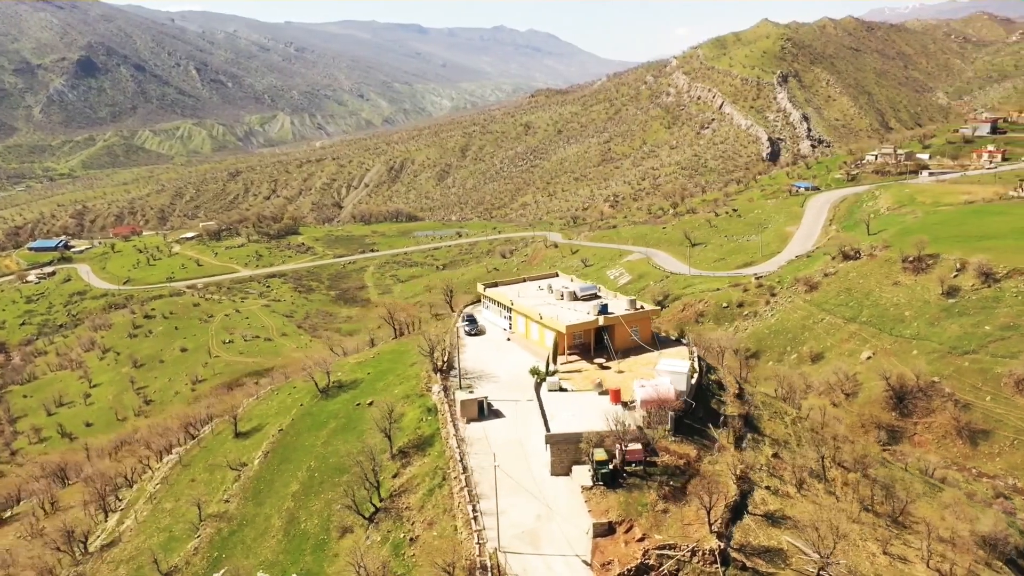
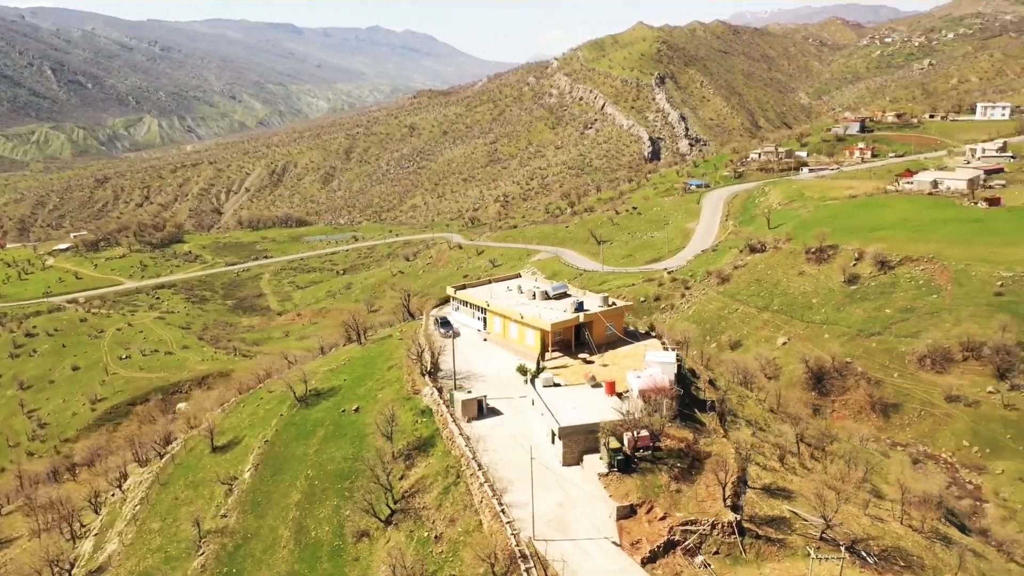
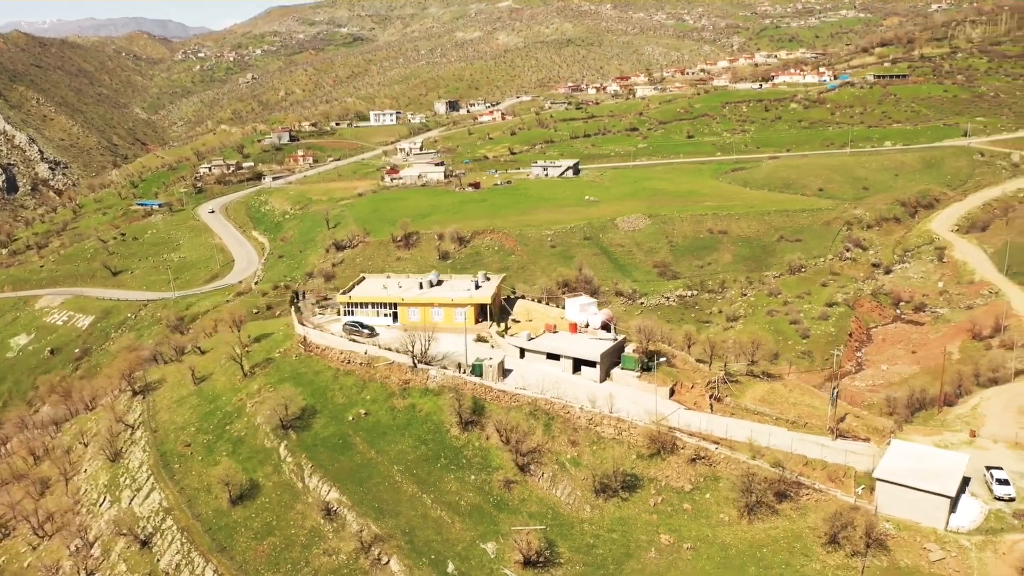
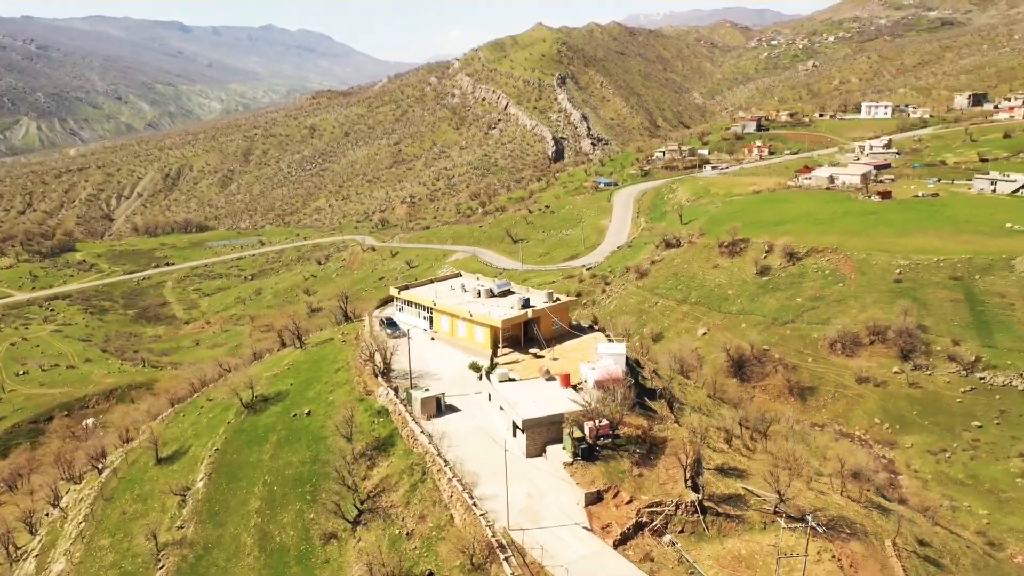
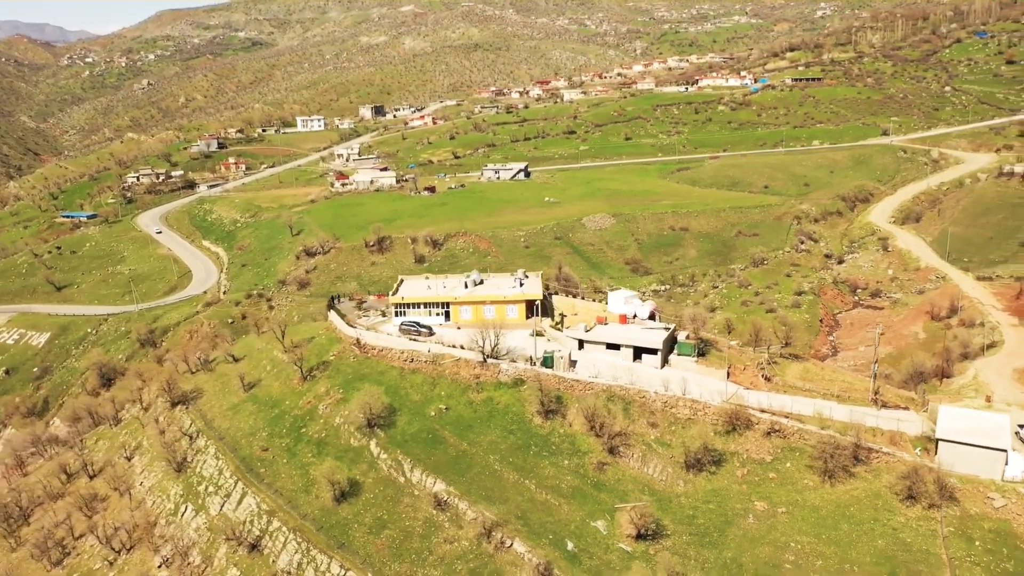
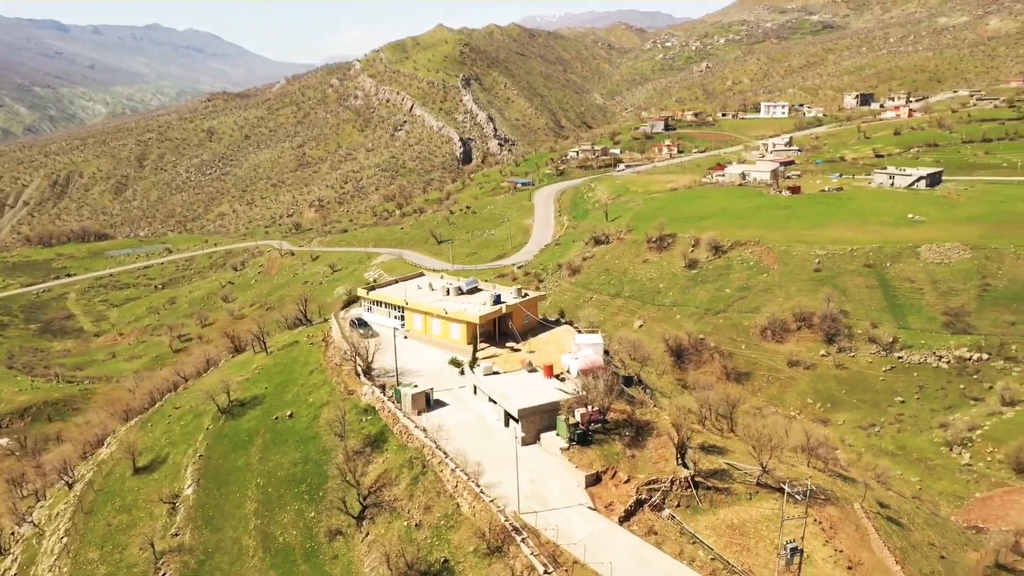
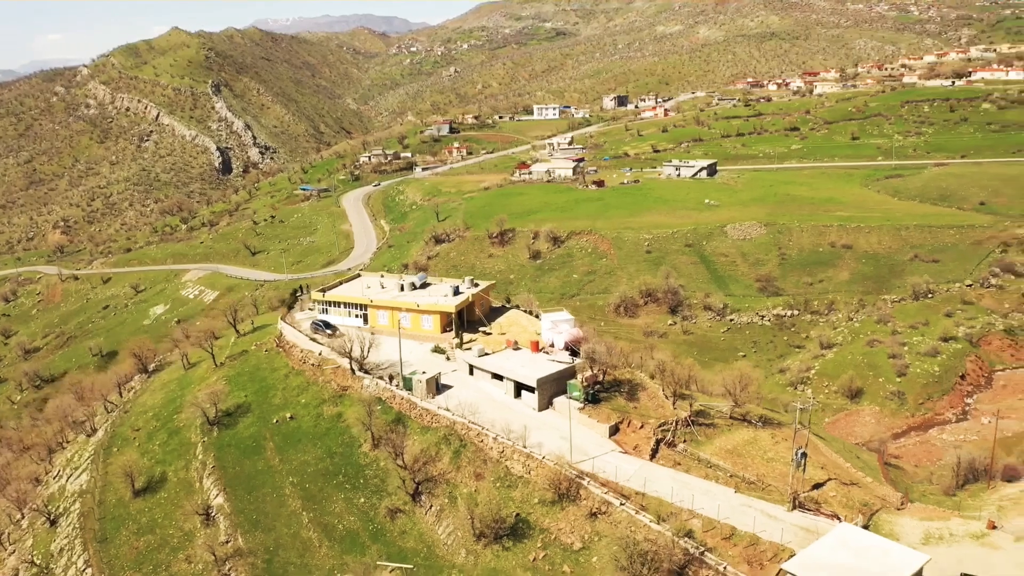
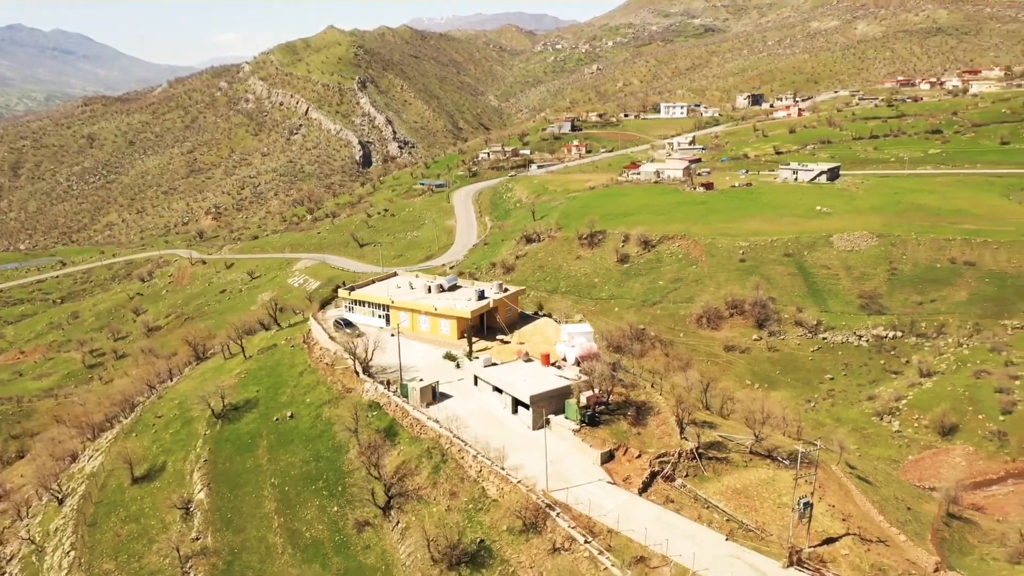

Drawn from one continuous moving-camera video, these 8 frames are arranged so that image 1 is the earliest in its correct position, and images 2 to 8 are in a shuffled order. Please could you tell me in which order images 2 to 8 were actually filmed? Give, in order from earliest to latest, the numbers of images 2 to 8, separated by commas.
2, 4, 6, 8, 7, 3, 5
